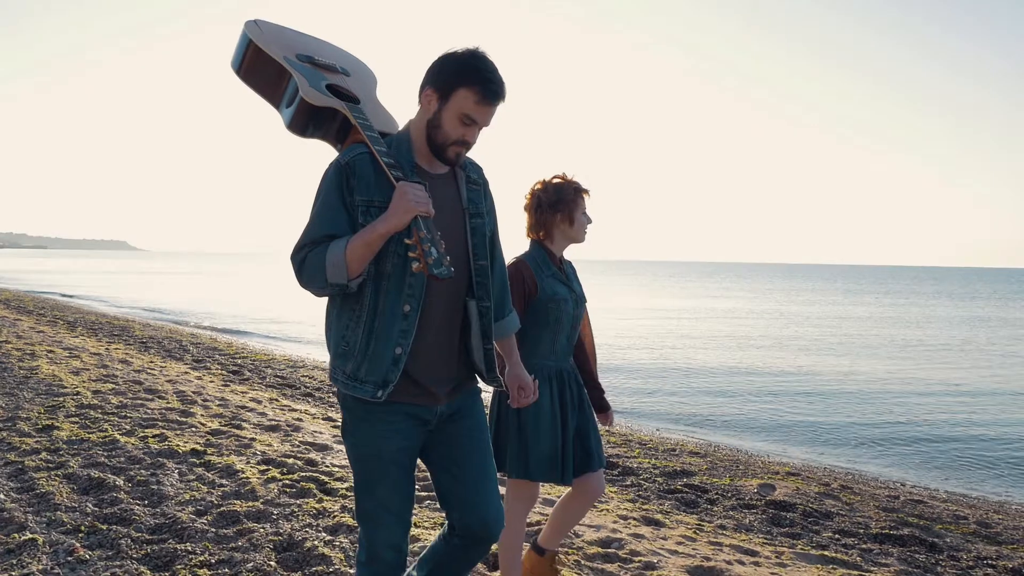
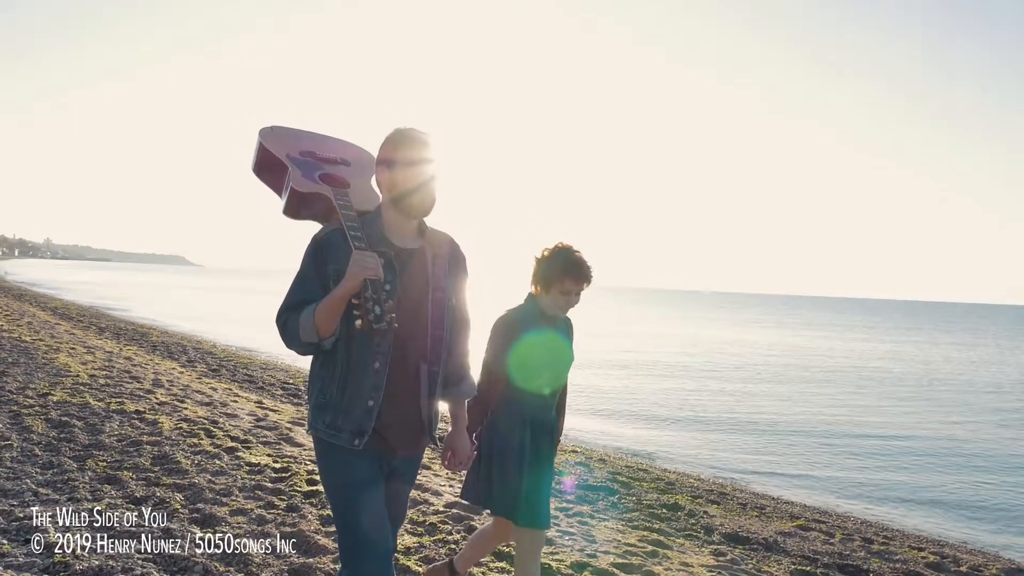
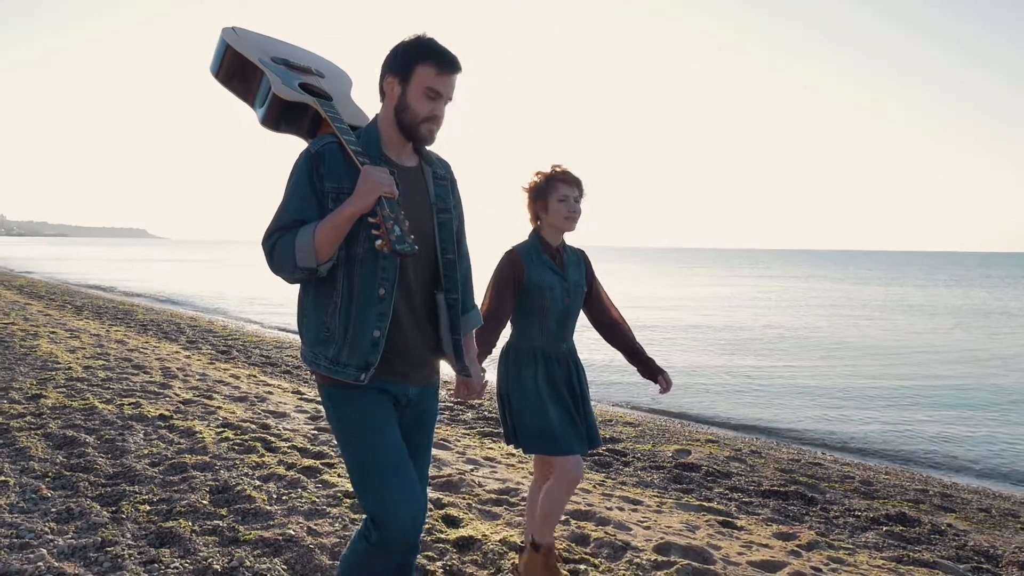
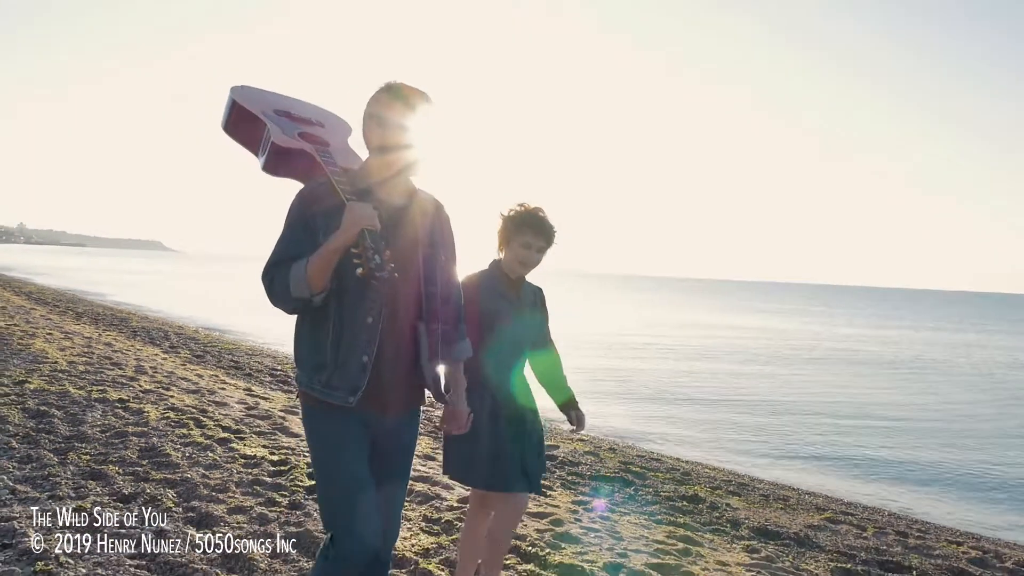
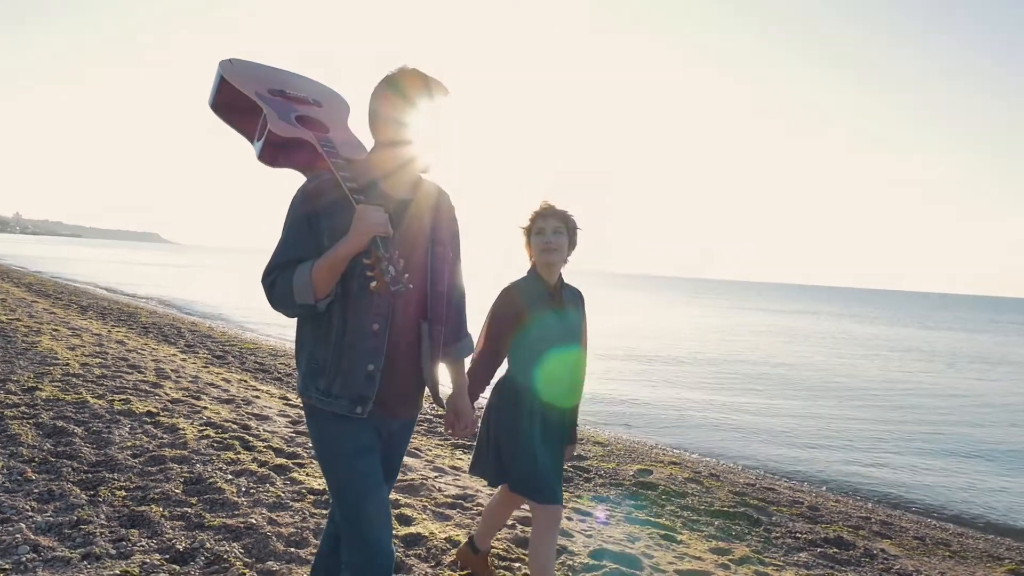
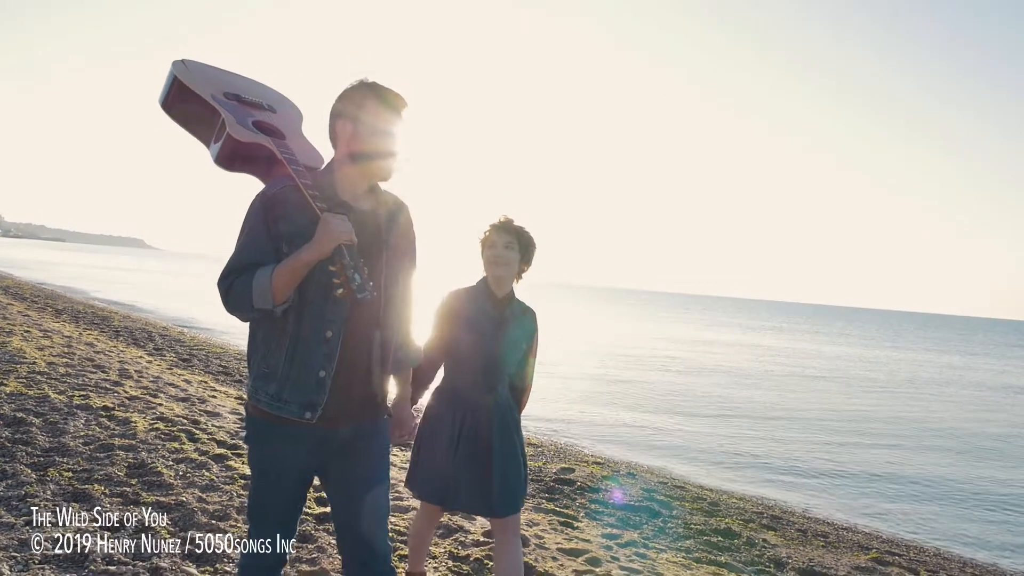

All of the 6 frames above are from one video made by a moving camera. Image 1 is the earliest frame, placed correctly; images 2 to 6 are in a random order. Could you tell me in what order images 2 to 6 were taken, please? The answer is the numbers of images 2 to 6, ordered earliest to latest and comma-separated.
3, 5, 6, 4, 2
